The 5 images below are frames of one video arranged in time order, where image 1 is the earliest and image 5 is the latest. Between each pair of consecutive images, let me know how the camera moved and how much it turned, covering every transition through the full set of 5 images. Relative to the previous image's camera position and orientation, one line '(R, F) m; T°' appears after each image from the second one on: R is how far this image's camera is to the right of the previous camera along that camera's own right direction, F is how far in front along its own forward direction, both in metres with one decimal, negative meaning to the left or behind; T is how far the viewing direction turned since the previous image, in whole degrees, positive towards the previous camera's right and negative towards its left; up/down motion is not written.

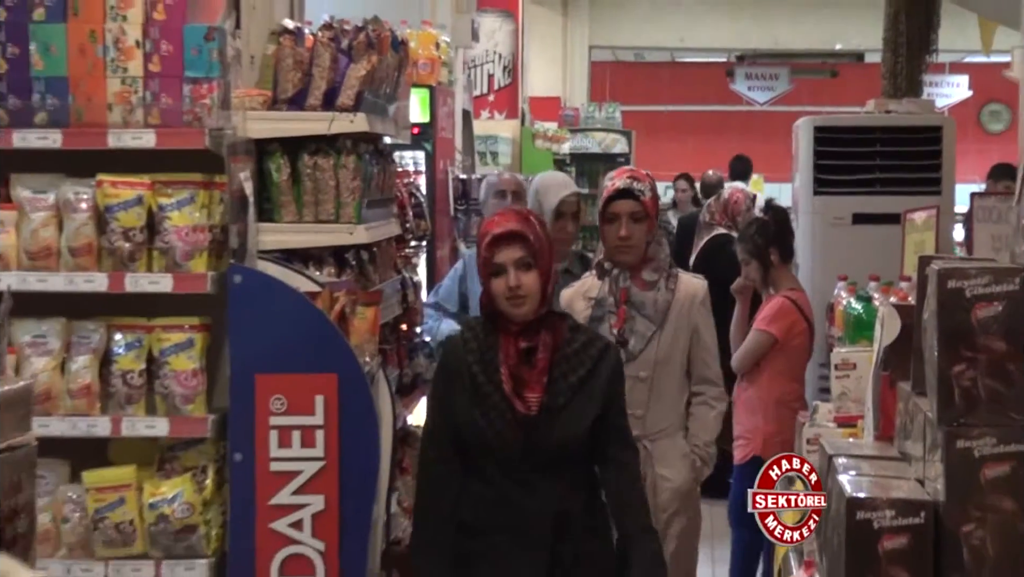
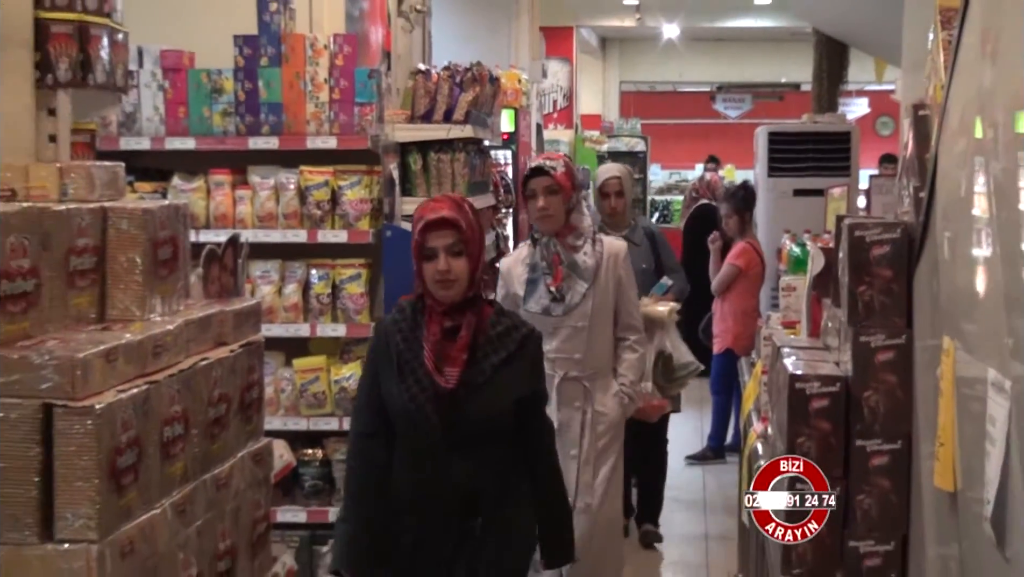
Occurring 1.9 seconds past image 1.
(-0.1, -0.8) m; +1°
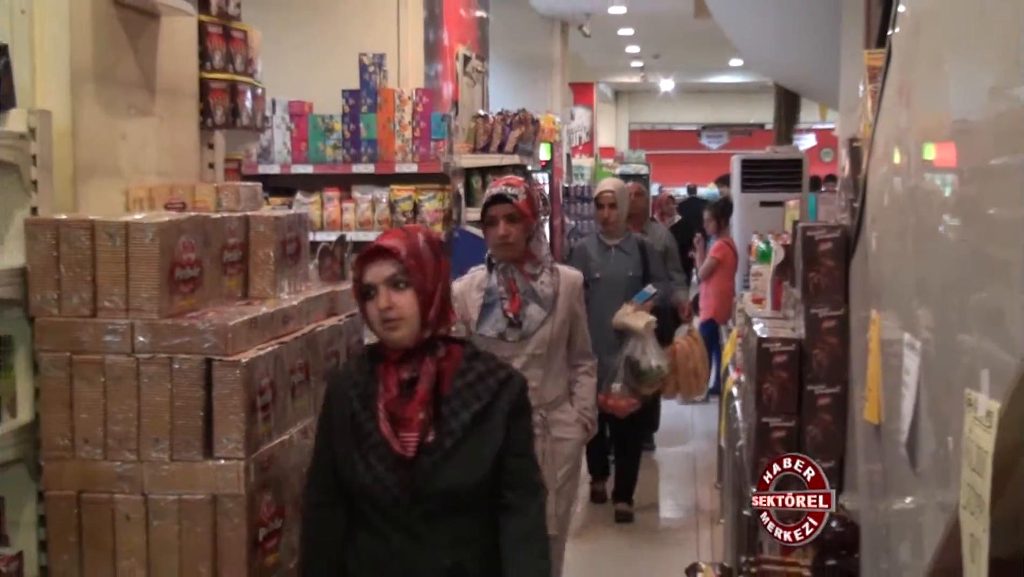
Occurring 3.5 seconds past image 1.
(+0.1, -0.8) m; -2°
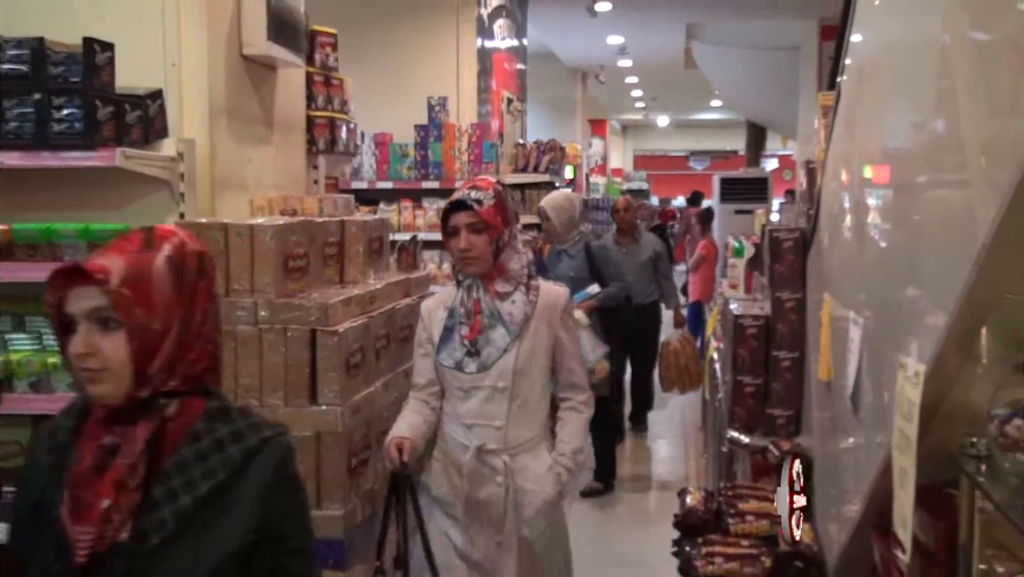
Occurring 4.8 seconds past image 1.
(0.0, -0.9) m; -1°
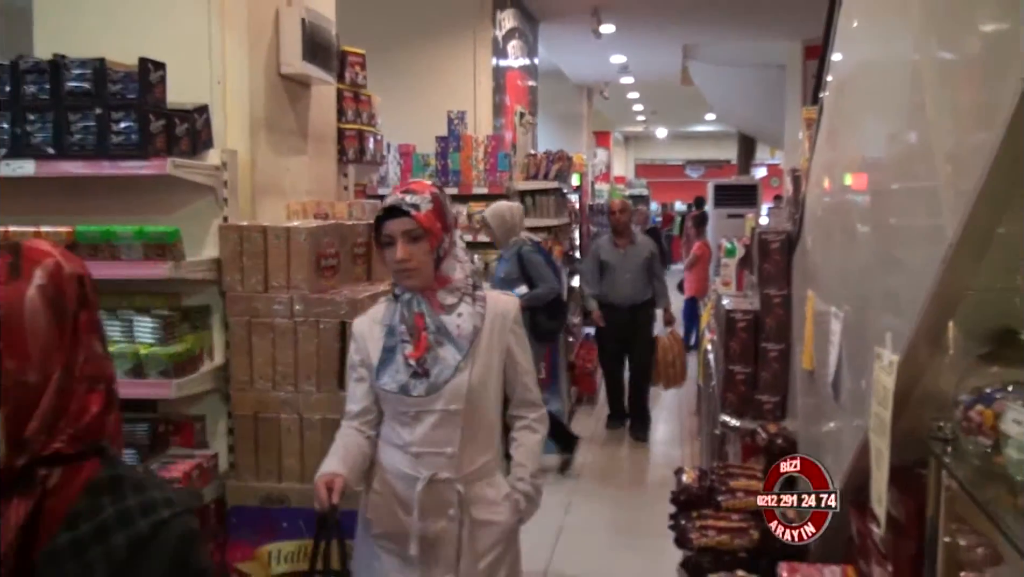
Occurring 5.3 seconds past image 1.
(0.0, -0.4) m; 0°
